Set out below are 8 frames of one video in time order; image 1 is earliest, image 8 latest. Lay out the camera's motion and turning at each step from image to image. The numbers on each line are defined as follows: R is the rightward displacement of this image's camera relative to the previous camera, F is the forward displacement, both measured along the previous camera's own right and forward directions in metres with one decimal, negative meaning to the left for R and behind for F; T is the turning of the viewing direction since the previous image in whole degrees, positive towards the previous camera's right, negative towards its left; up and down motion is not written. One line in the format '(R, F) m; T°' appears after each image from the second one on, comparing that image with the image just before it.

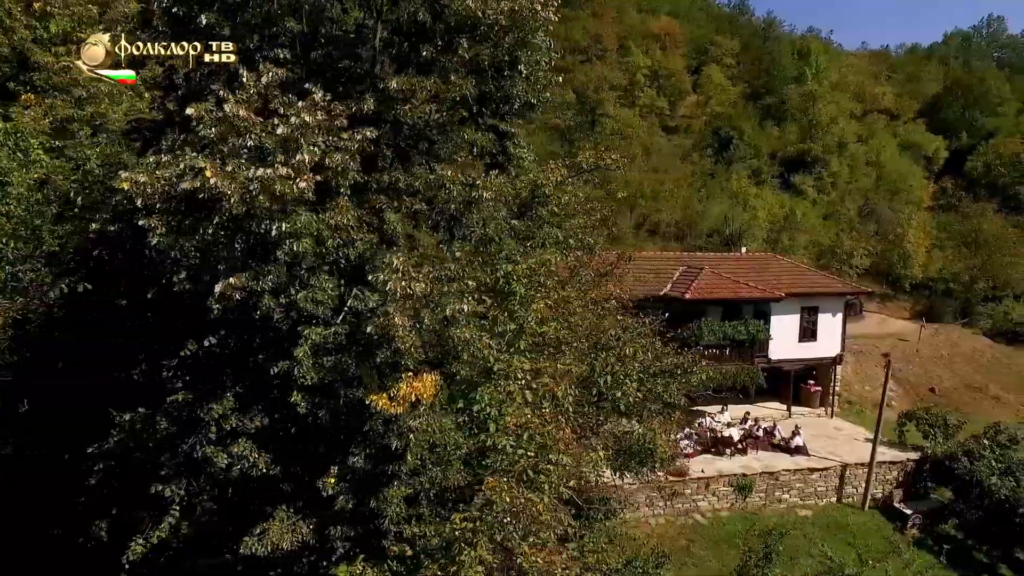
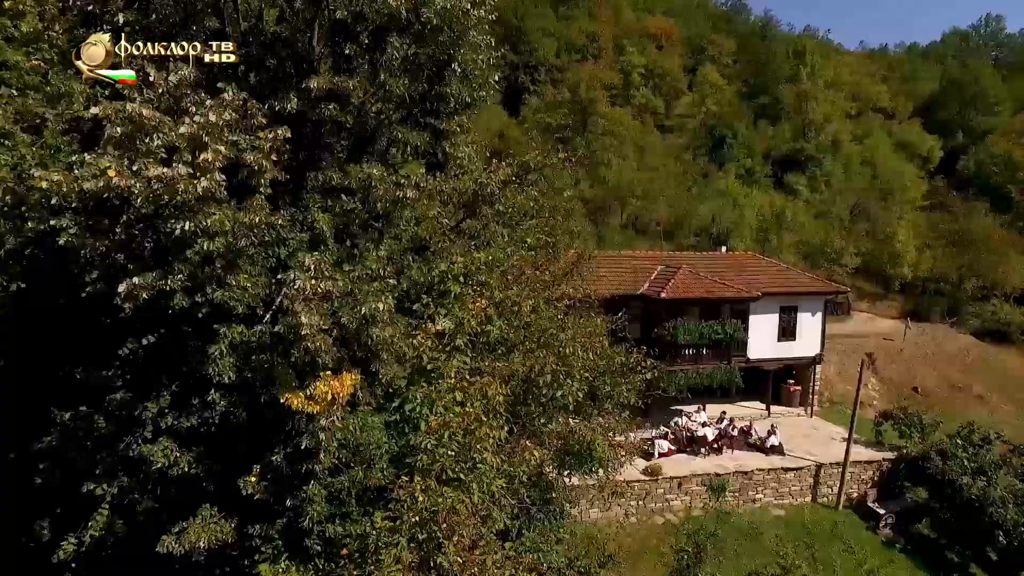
(+0.8, 0.0) m; 0°
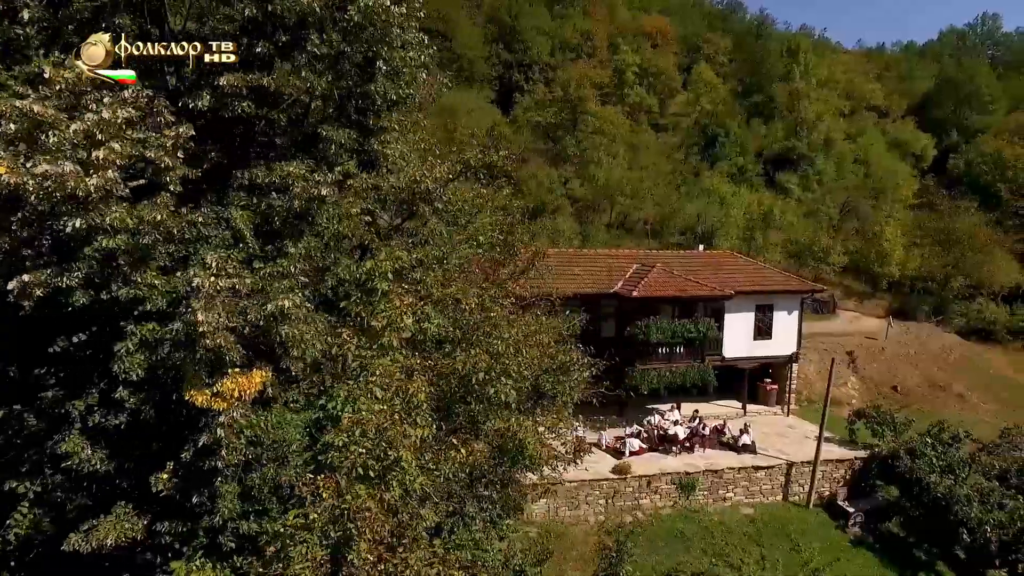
(+0.9, 0.0) m; 0°
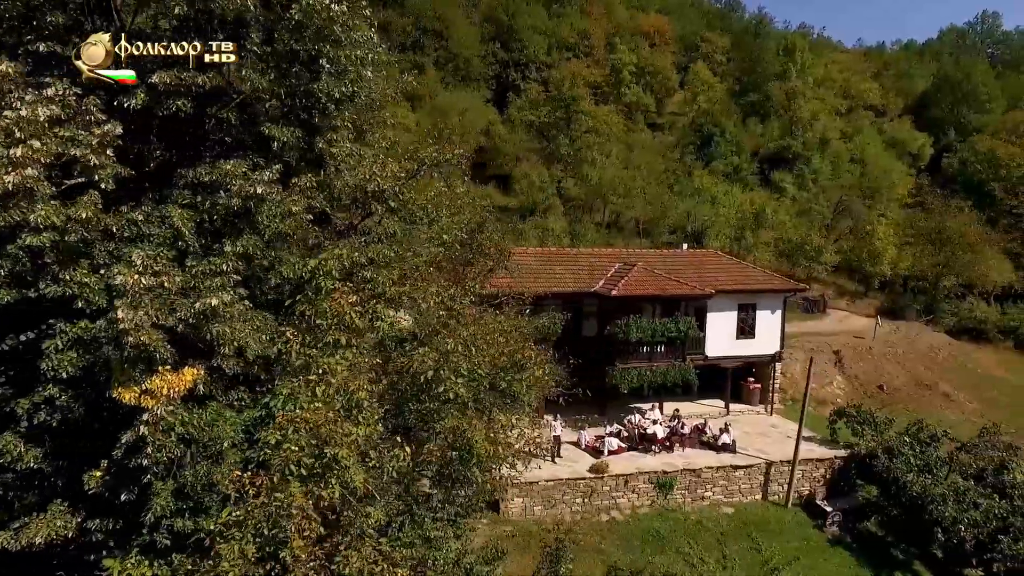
(+0.7, 0.0) m; 0°
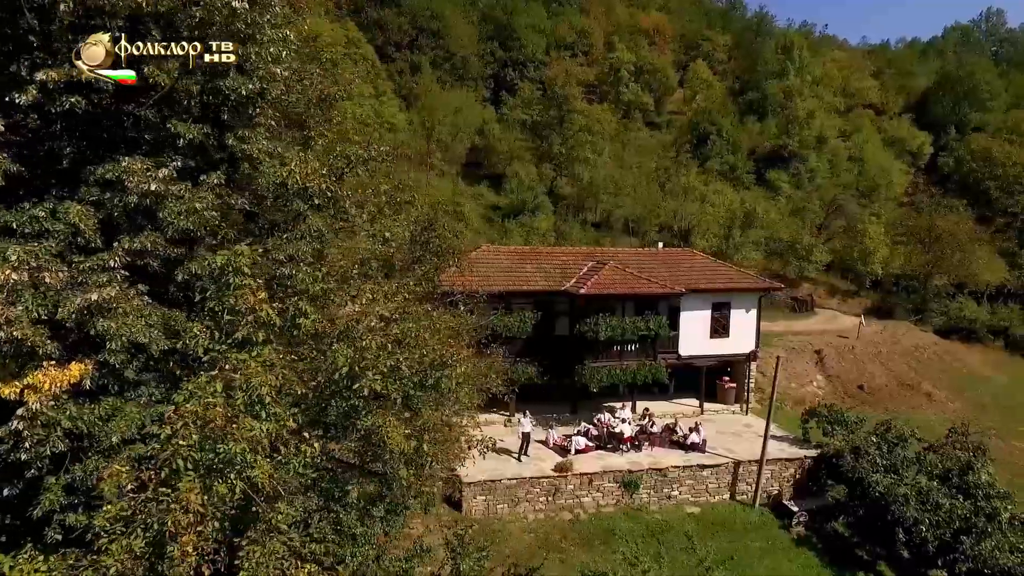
(+1.2, 0.0) m; -1°
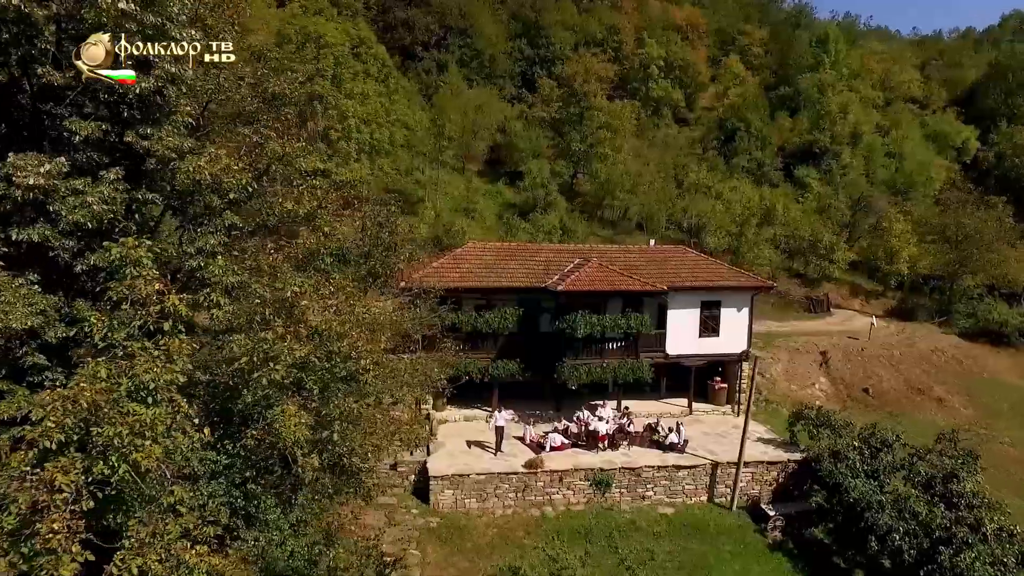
(+1.9, 0.0) m; -4°
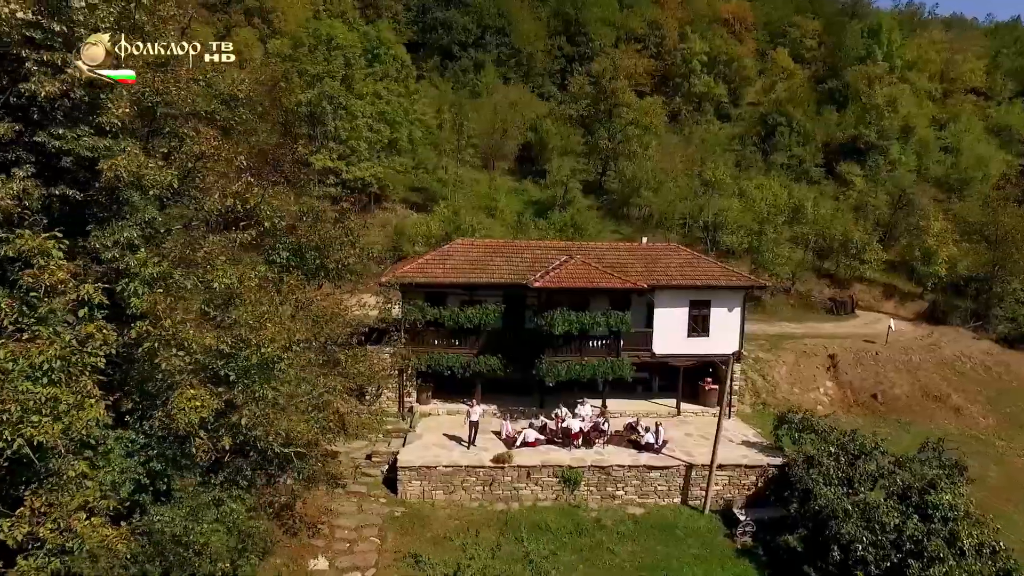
(+2.3, 0.0) m; -5°
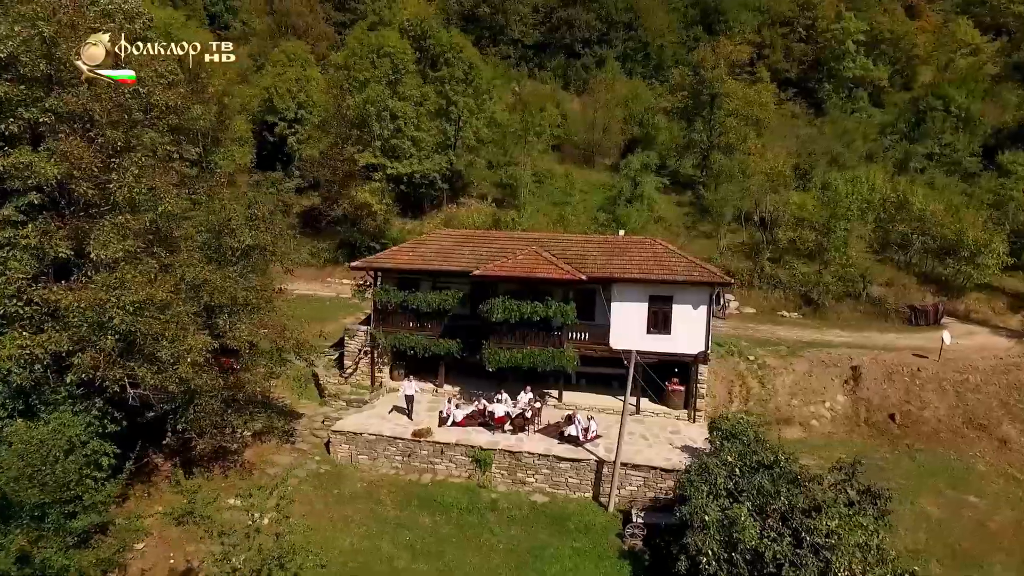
(+7.2, +0.3) m; -16°
